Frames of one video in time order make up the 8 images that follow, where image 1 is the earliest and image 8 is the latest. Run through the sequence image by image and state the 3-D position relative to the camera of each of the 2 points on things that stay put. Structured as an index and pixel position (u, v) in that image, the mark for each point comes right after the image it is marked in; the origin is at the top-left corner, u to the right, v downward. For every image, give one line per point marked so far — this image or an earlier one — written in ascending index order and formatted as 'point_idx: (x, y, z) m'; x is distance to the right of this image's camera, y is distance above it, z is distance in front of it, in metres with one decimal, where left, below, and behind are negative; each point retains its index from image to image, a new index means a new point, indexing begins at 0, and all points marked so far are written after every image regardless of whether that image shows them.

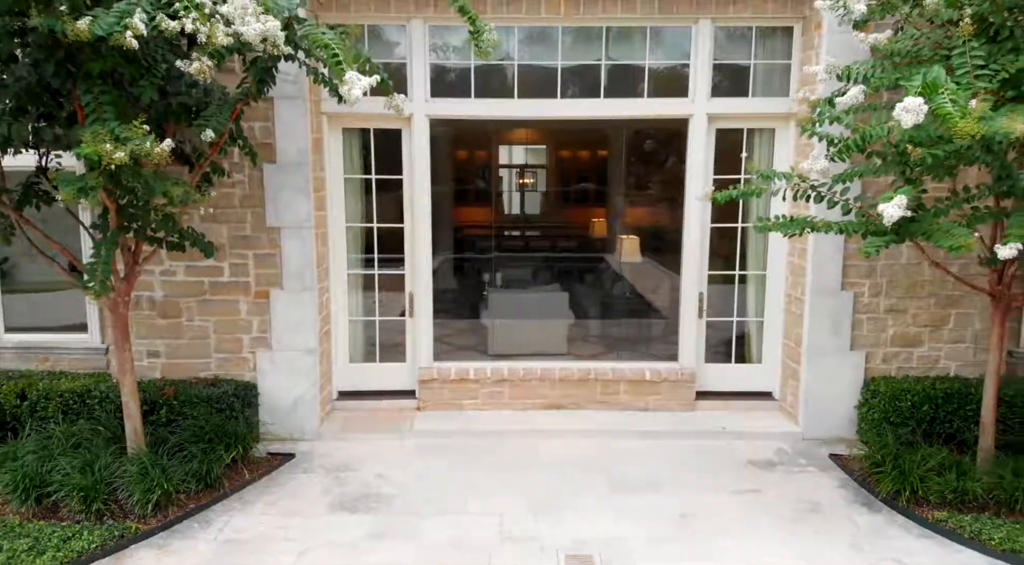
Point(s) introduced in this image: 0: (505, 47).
0: (-0.1, +2.0, +5.9) m
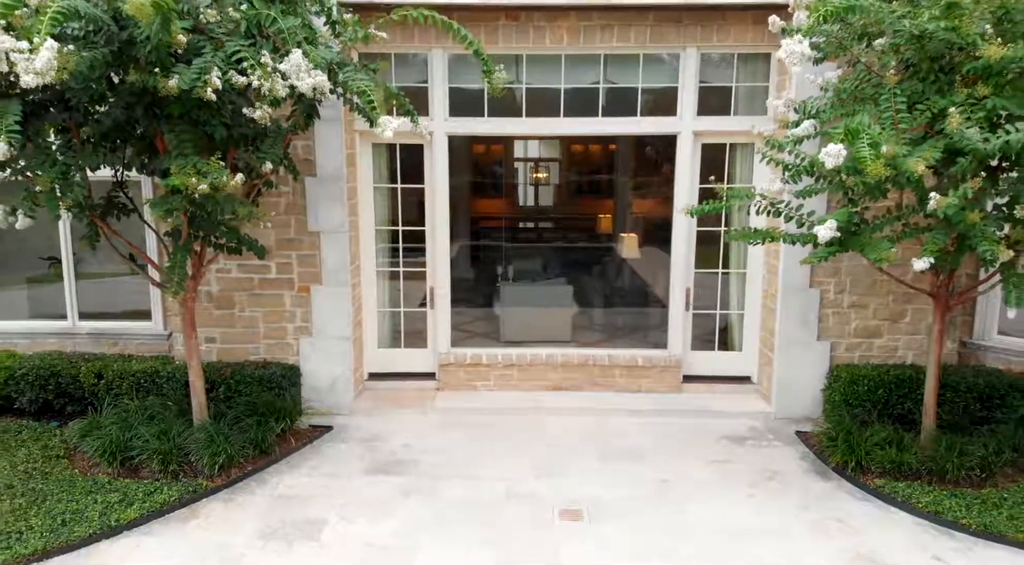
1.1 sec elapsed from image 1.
0: (0.0, +2.0, +6.6) m
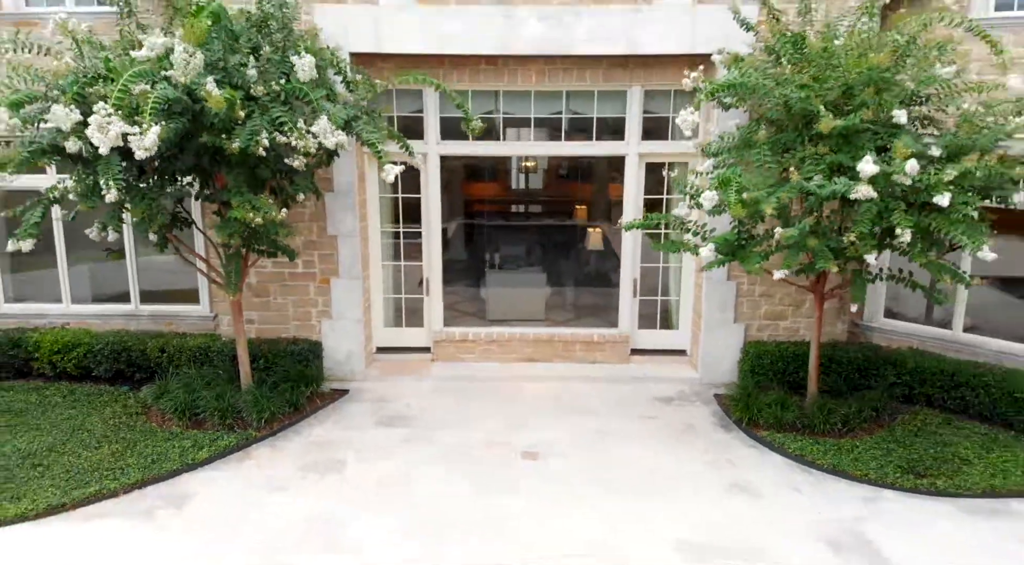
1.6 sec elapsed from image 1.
0: (-0.2, +2.1, +8.1) m
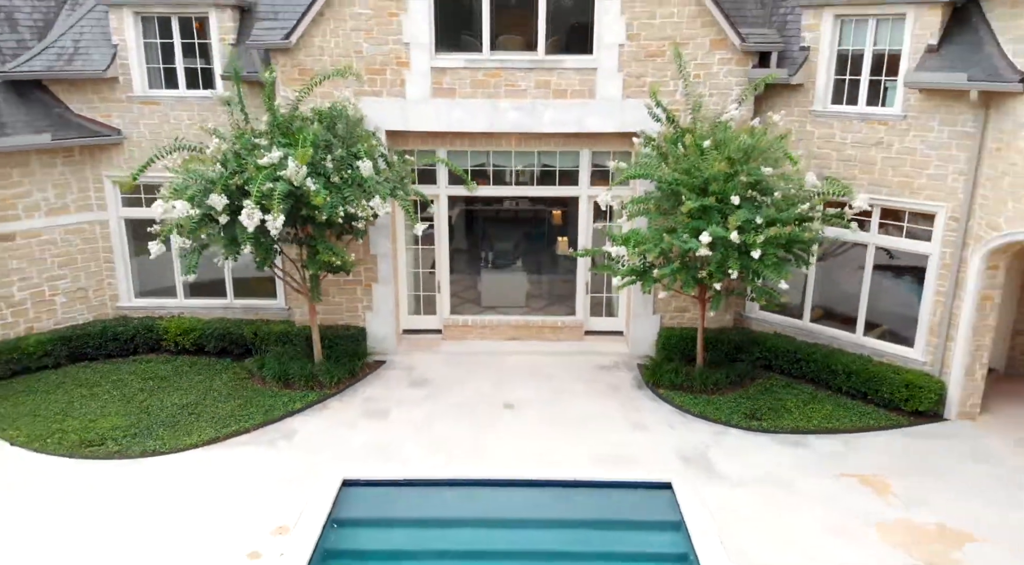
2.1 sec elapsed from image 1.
0: (-0.4, +2.0, +11.2) m
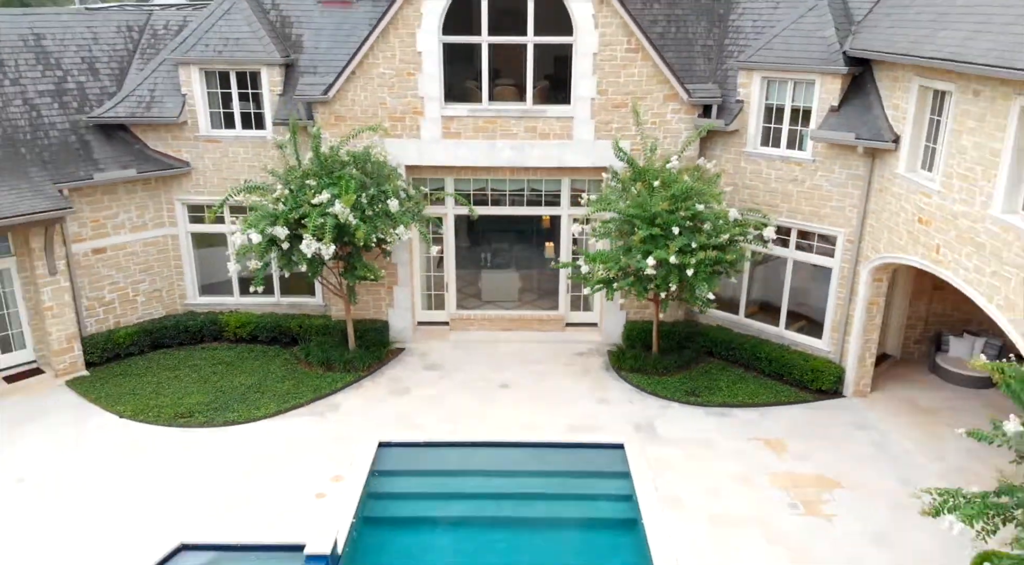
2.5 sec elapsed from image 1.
0: (-0.5, +2.0, +13.8) m
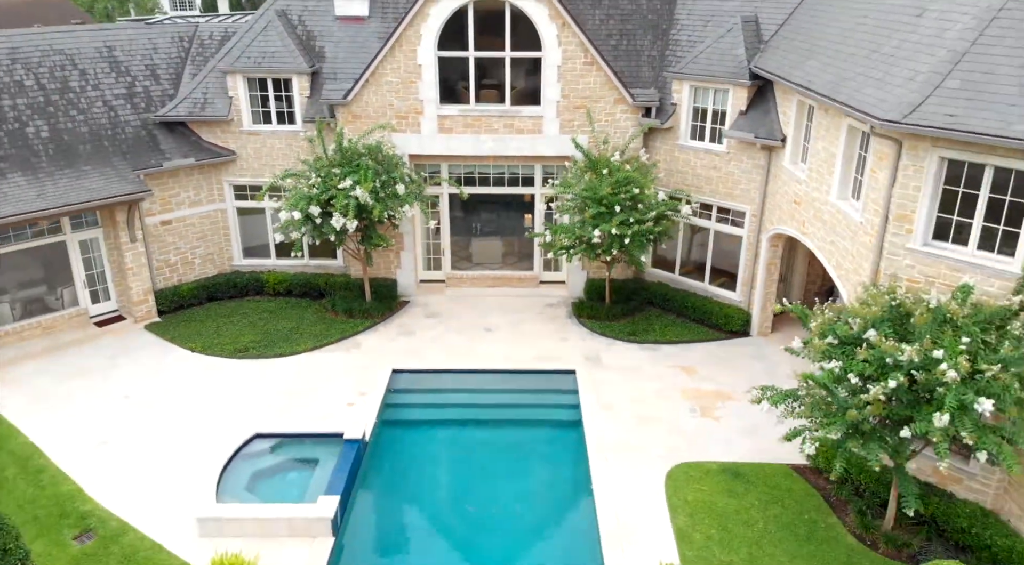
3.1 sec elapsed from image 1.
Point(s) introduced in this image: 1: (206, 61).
0: (-1.0, +2.9, +17.2) m
1: (-8.2, +5.9, +17.9) m
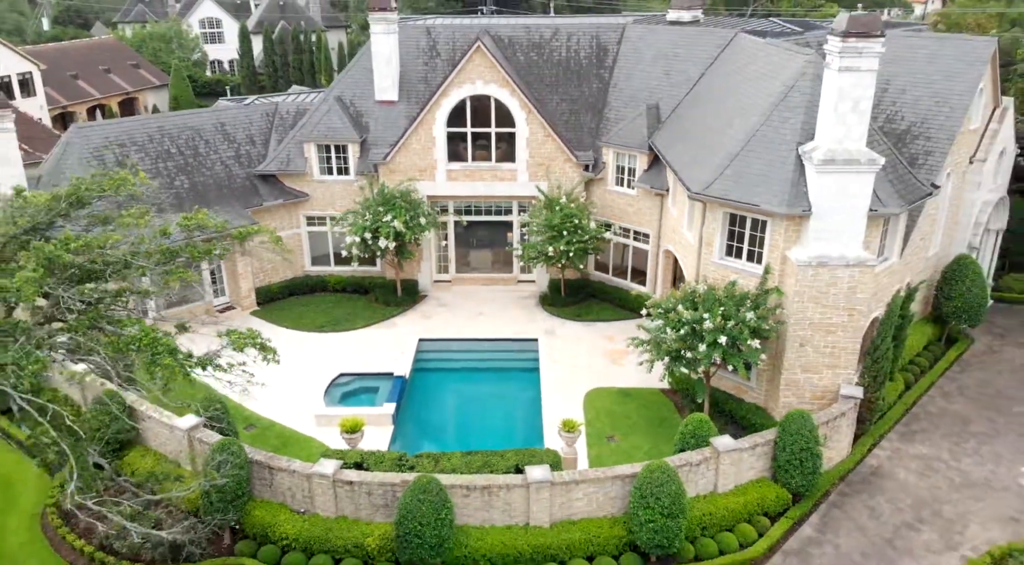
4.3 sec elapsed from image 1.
0: (-1.6, +2.9, +25.2) m
1: (-8.8, +5.9, +25.9) m
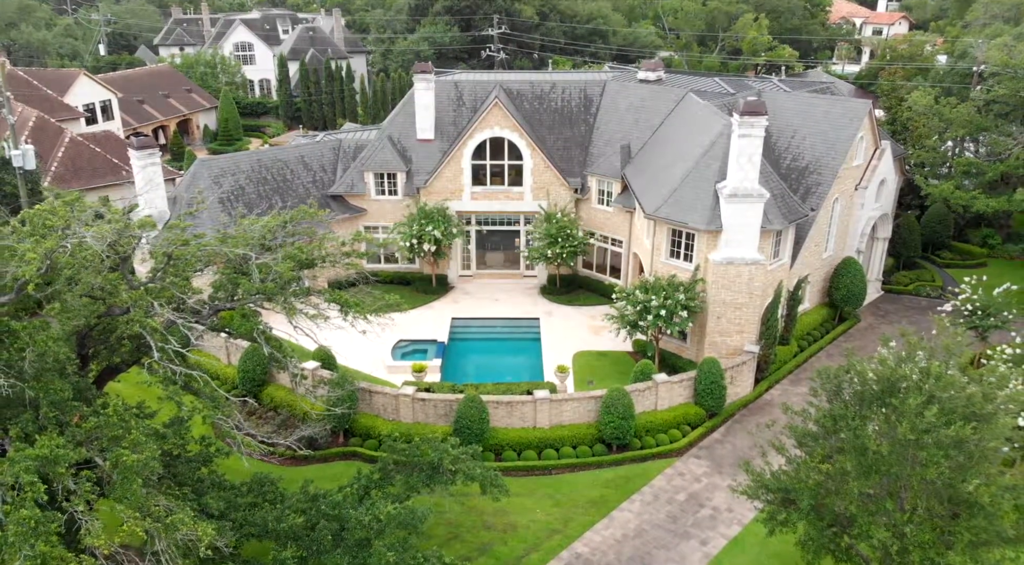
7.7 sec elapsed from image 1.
0: (-1.2, +3.2, +33.4) m
1: (-8.4, +6.2, +34.1) m
